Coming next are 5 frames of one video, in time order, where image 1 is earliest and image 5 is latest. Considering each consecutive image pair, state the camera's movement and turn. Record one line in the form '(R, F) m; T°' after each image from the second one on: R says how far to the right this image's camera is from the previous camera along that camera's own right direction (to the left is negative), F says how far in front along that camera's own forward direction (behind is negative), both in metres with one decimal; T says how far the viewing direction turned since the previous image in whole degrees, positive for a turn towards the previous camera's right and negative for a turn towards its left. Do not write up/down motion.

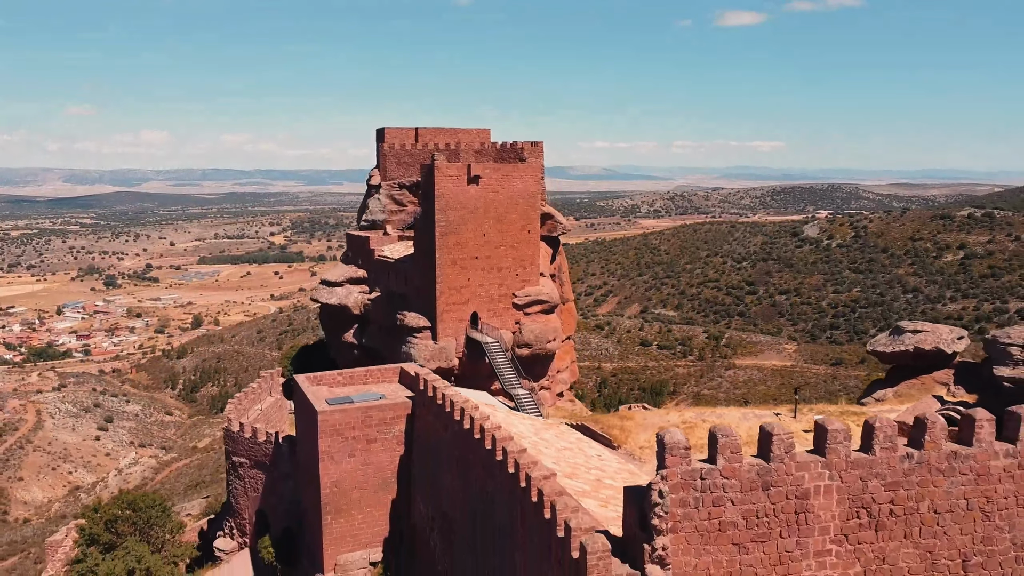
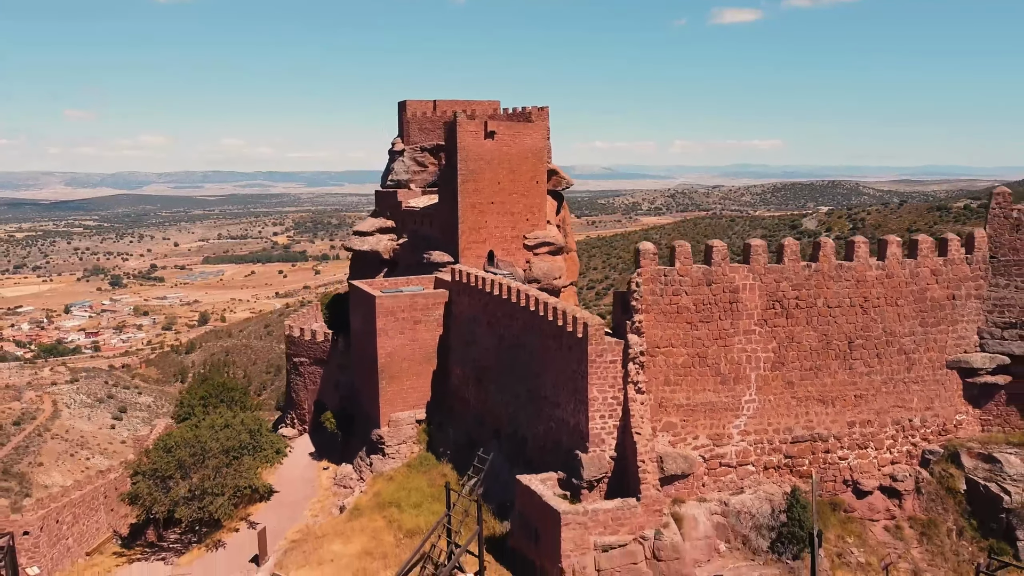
(-0.3, -3.8) m; 0°
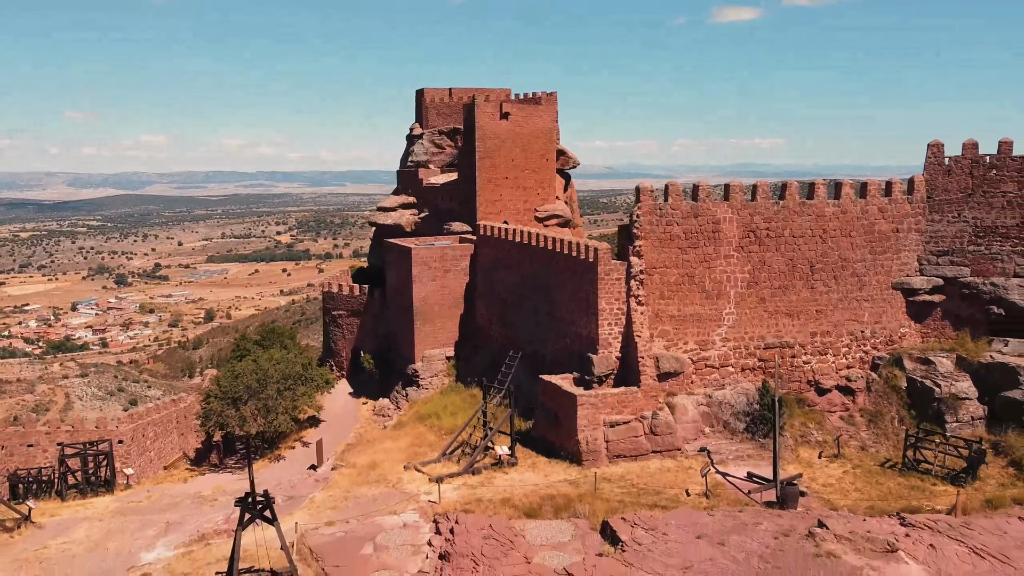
(-0.4, -2.7) m; 0°
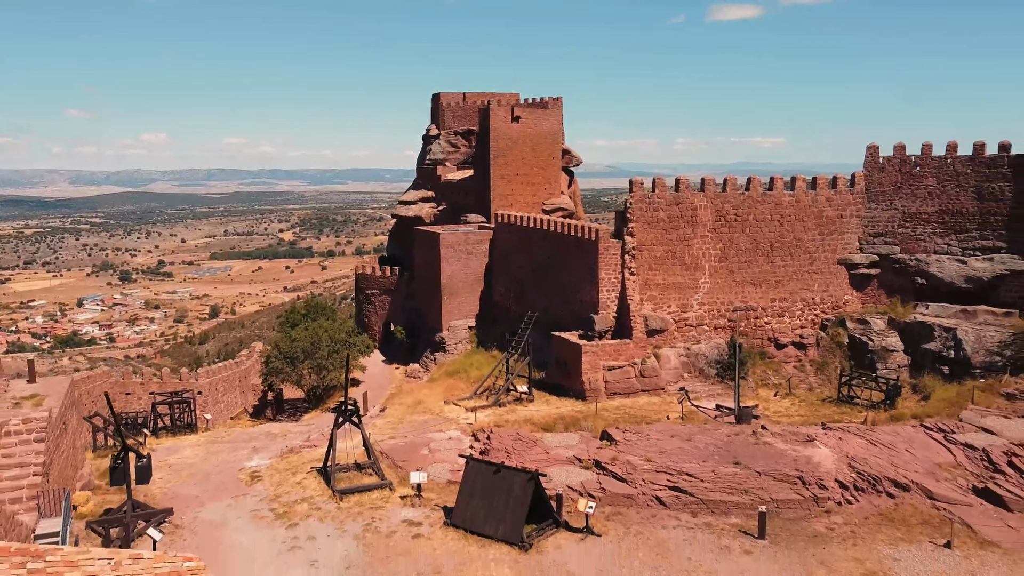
(-0.4, -3.5) m; 0°
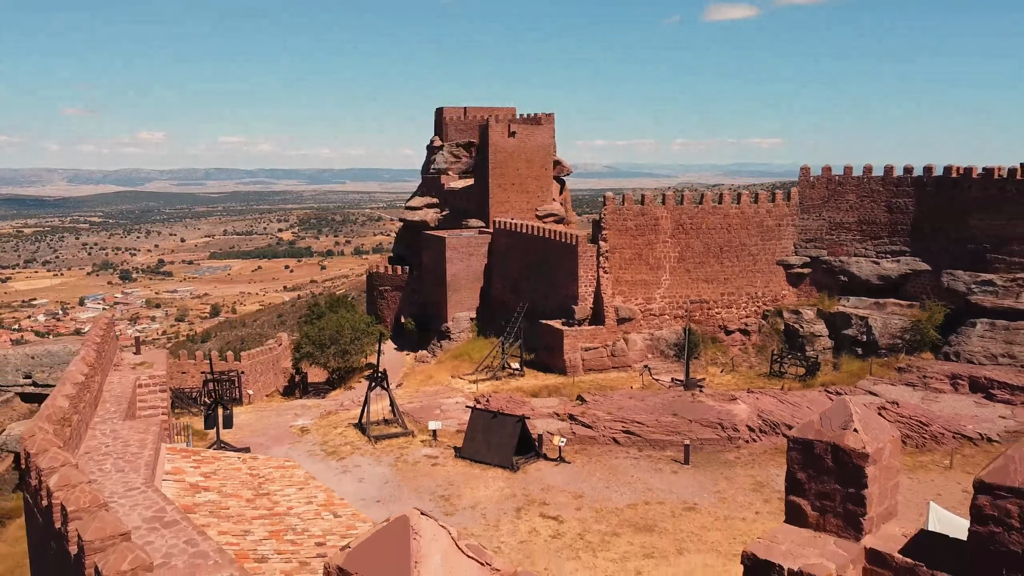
(+0.1, -3.9) m; 0°
